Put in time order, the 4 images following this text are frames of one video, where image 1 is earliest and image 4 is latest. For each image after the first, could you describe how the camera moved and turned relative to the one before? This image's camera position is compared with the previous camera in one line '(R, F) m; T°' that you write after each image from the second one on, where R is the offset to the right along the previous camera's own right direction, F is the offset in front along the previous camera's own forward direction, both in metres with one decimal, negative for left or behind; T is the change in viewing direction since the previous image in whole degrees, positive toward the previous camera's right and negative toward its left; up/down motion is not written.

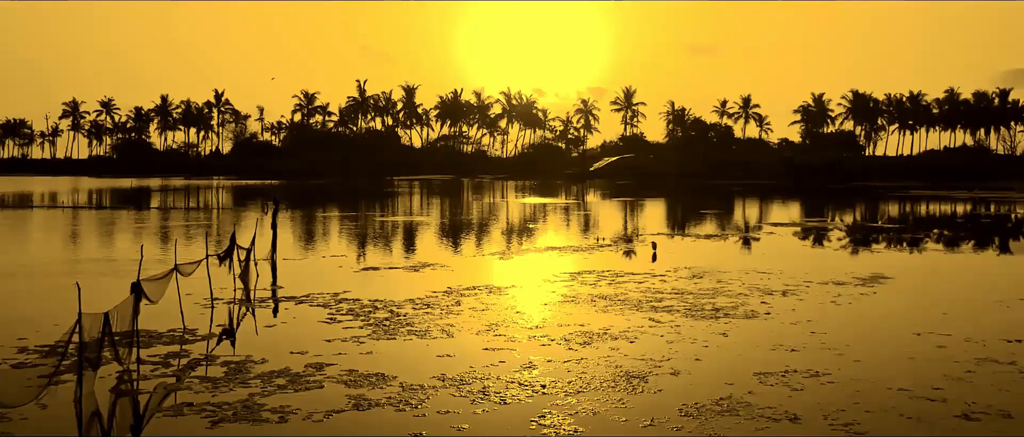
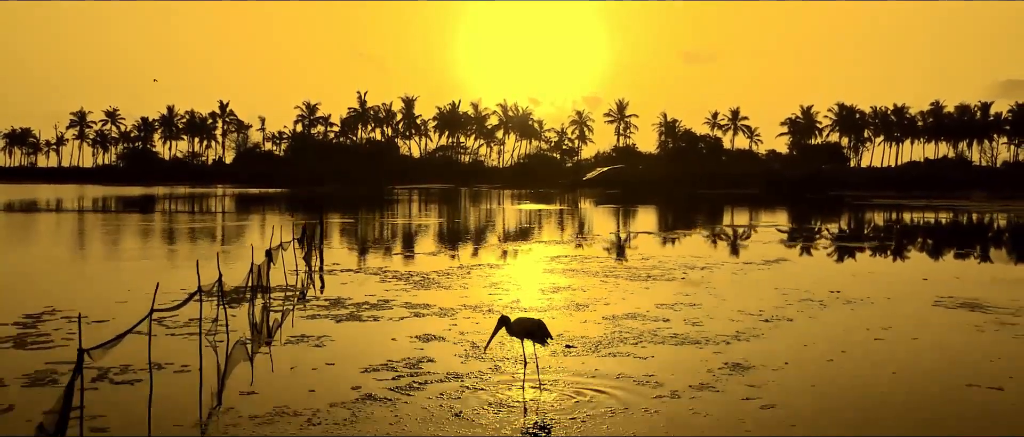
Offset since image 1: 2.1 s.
(0.0, -4.2) m; 0°
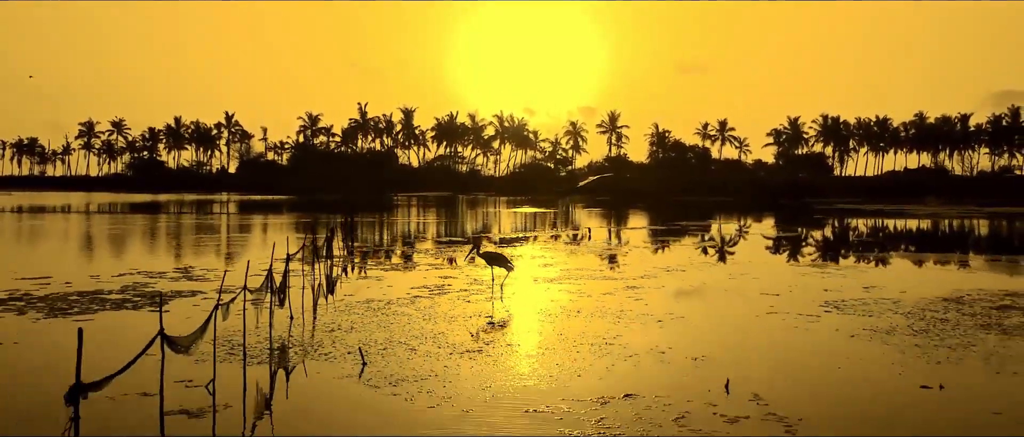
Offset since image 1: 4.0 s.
(+0.1, -4.9) m; 0°
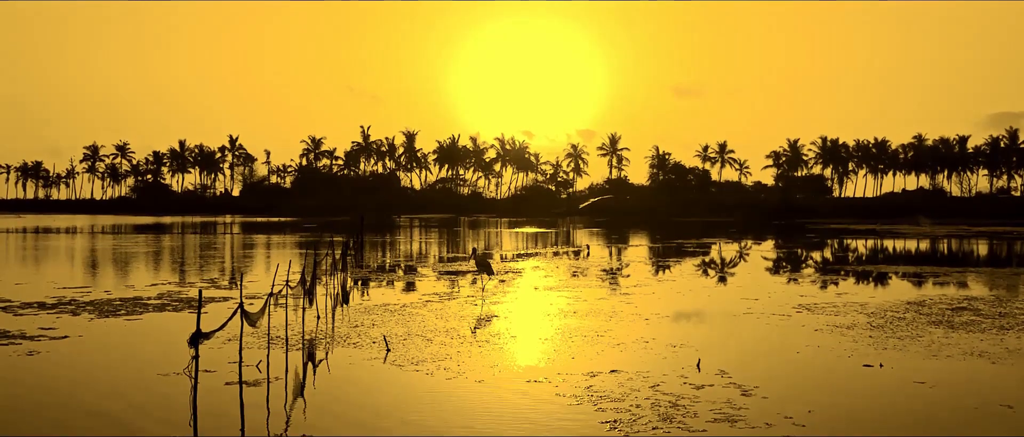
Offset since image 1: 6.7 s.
(0.0, -1.1) m; 0°
